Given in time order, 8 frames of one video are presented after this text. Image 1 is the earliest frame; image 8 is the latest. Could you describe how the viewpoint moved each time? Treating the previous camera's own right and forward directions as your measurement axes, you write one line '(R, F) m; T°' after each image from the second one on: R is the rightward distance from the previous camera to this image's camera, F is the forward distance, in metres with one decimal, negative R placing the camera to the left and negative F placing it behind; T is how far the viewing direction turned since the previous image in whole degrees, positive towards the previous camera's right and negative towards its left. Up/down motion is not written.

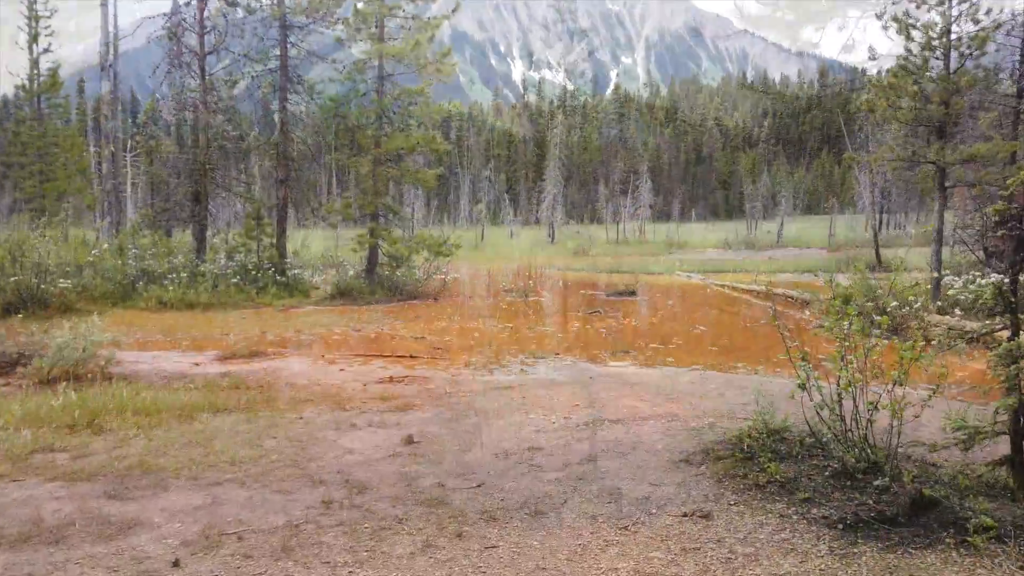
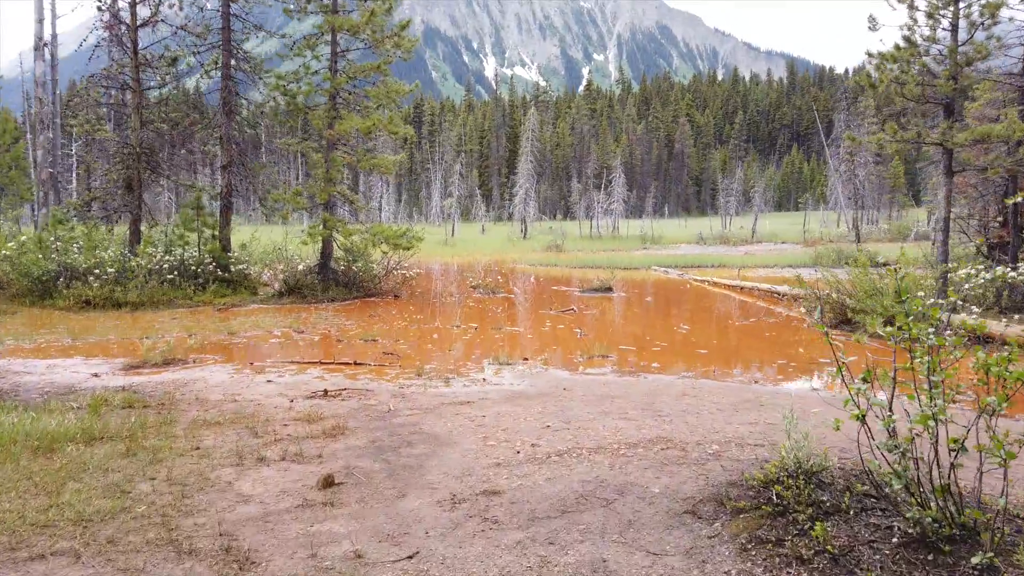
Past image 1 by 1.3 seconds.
(+0.1, +1.3) m; +2°
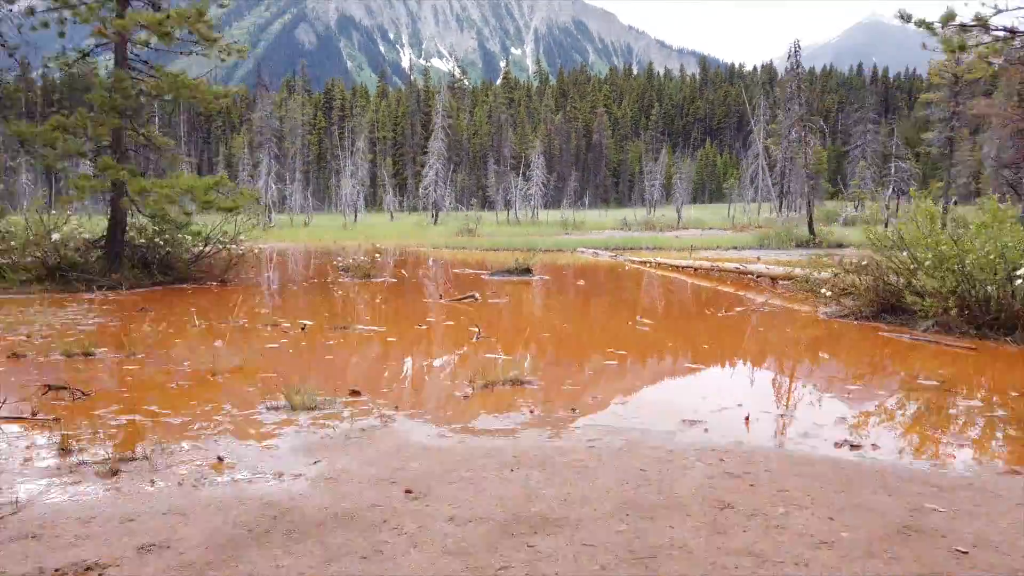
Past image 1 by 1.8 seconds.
(+0.5, +4.1) m; +6°
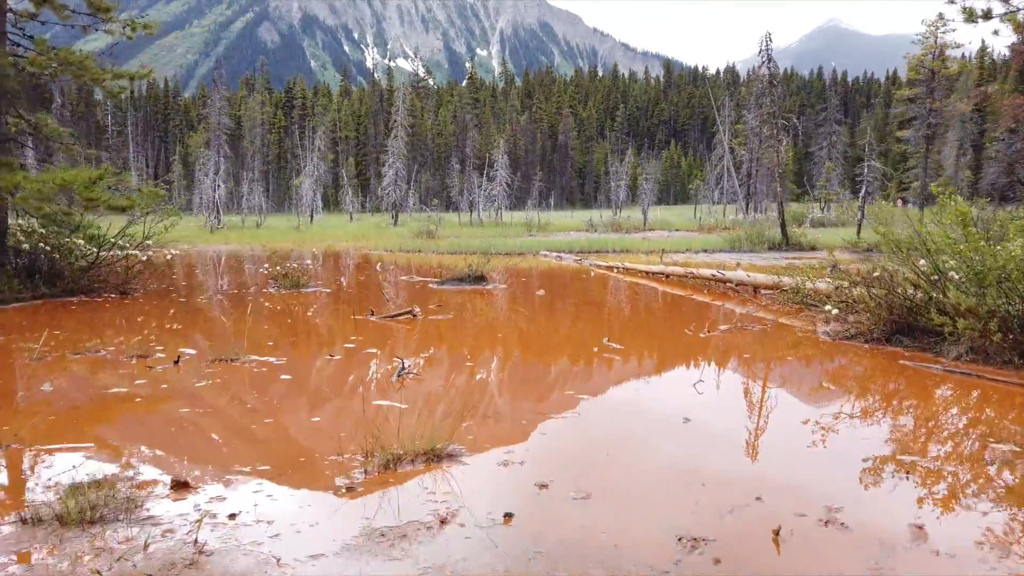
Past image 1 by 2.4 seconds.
(+0.2, +1.3) m; +3°
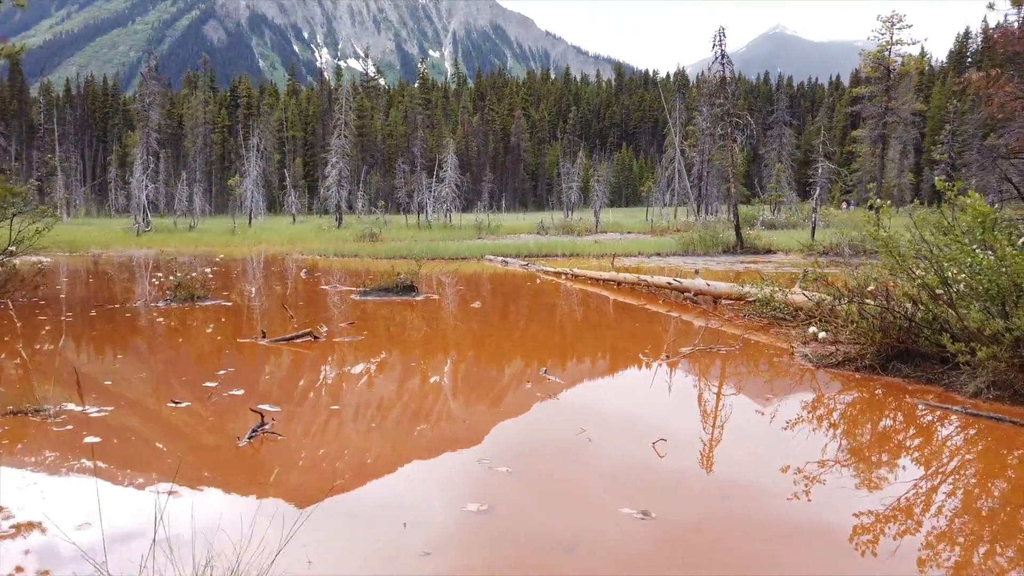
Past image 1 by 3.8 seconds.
(+0.2, +1.2) m; +3°
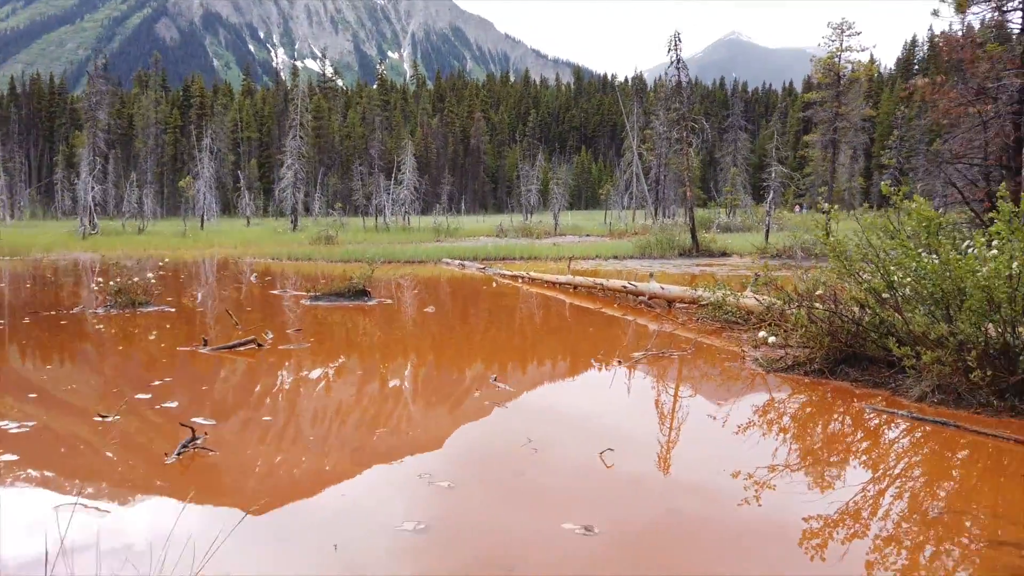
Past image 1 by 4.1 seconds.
(+0.1, +0.1) m; +3°
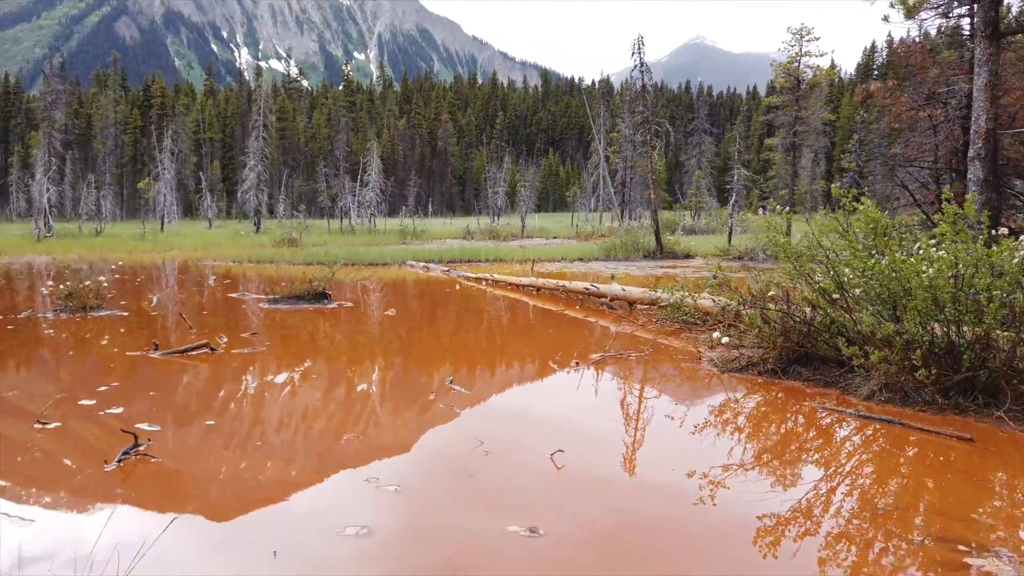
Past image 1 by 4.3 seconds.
(+0.1, 0.0) m; +2°
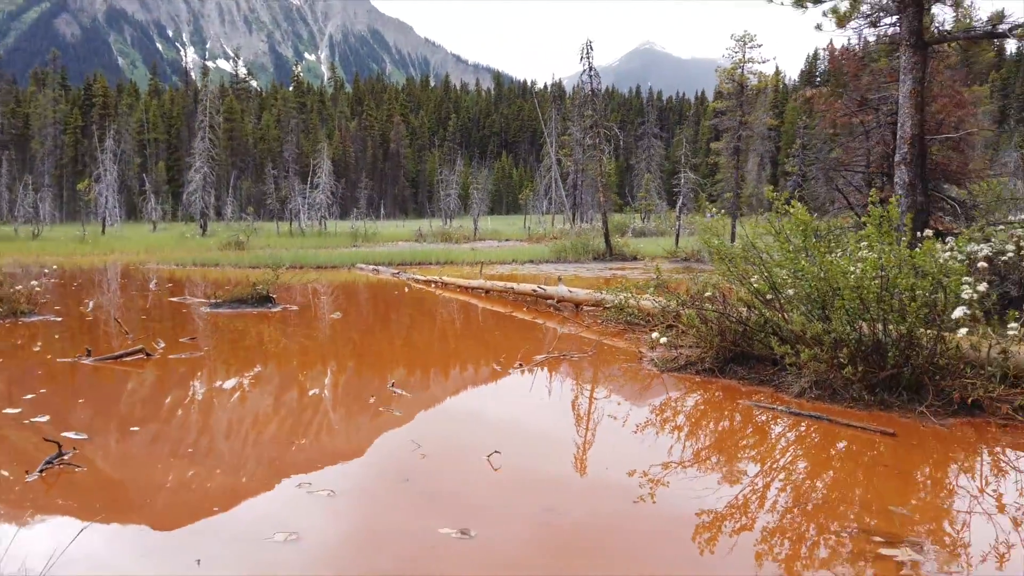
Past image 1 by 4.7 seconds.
(+0.1, 0.0) m; +3°
